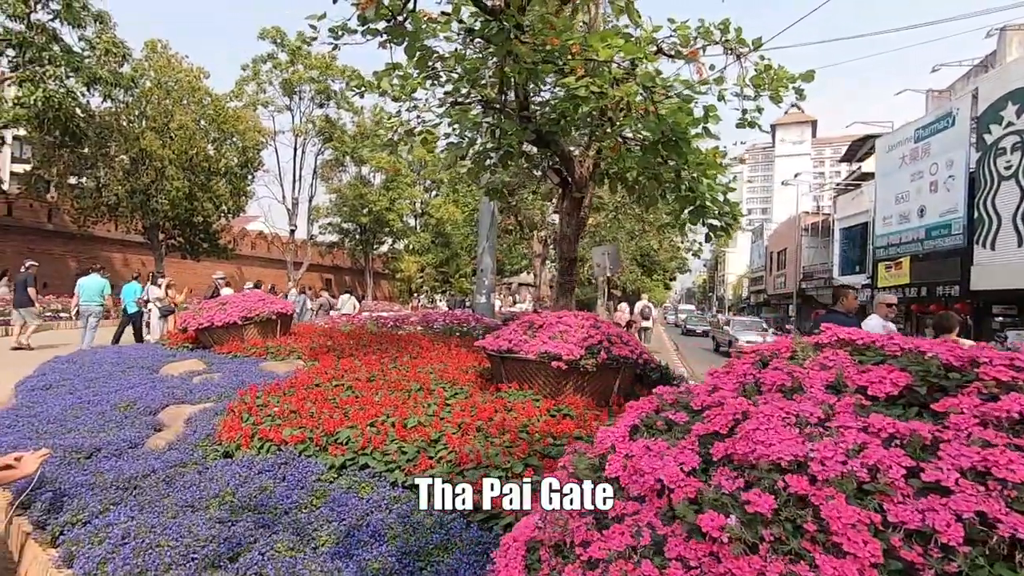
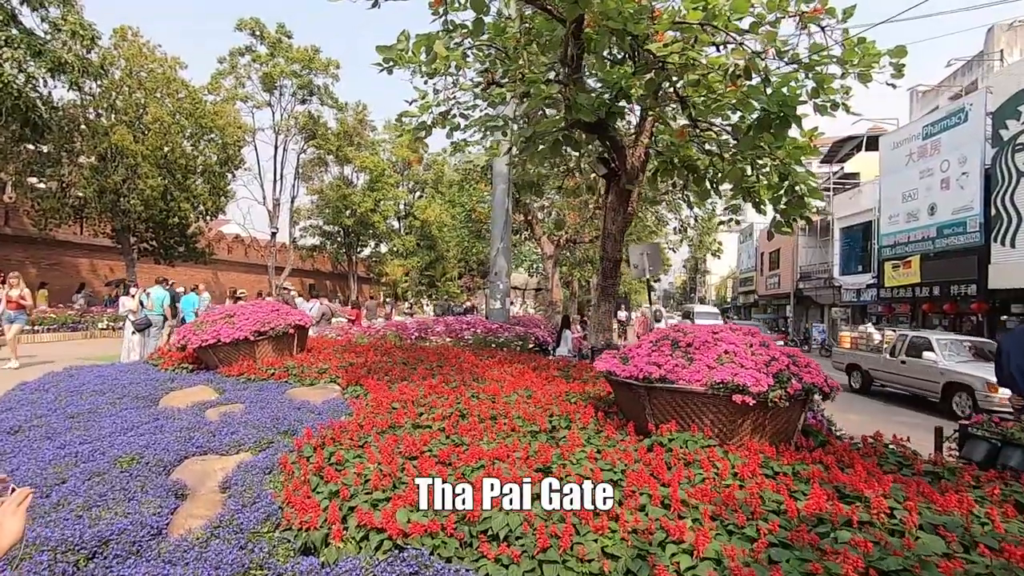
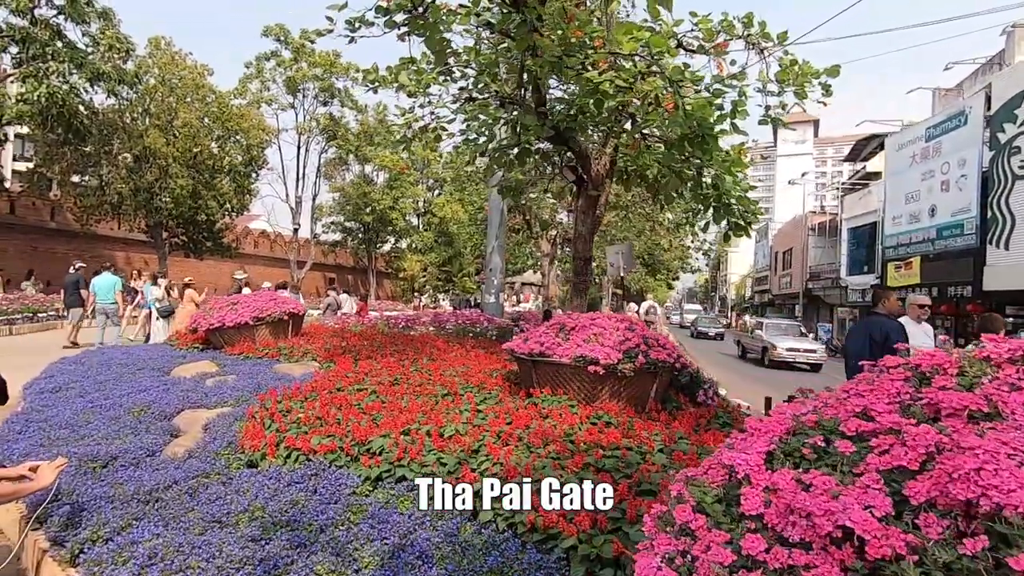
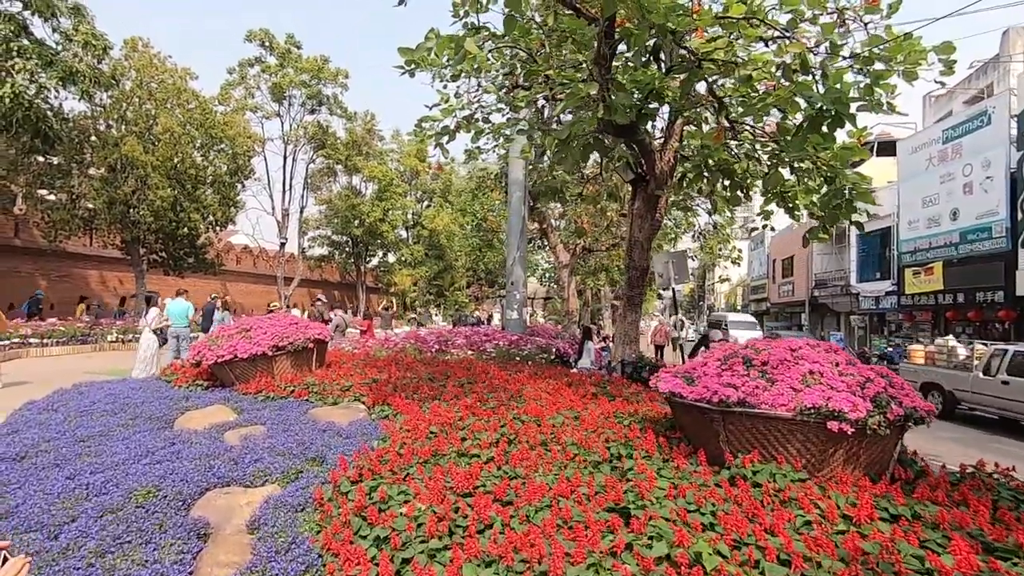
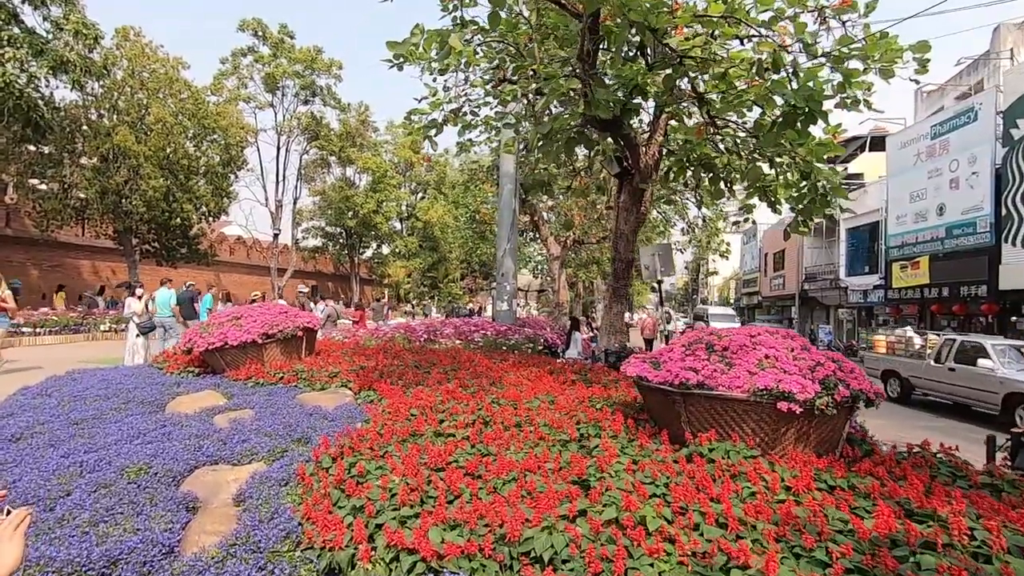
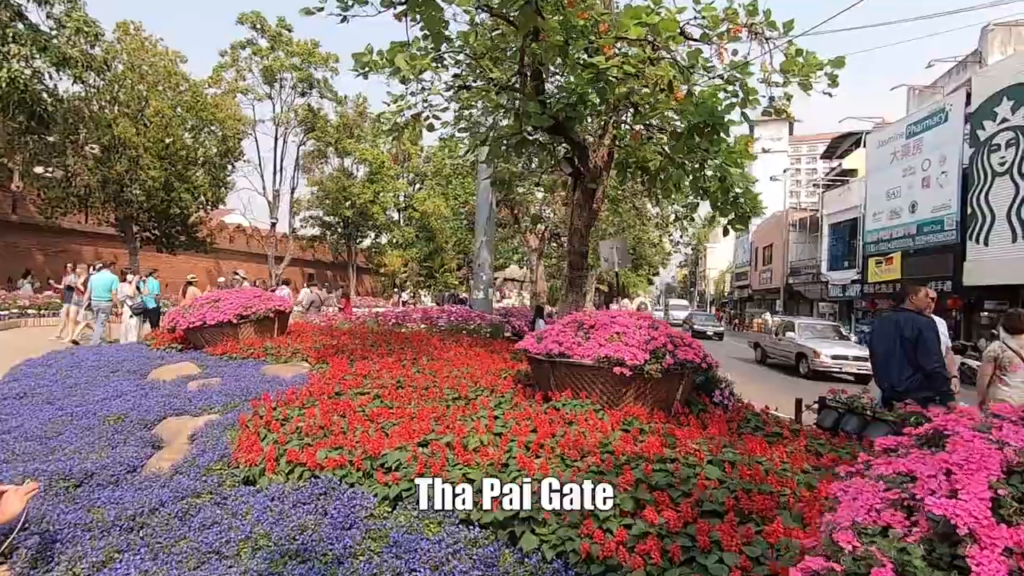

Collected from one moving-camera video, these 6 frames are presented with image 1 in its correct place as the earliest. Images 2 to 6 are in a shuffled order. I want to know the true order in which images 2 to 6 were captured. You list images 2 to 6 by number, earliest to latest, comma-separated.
3, 6, 2, 5, 4
